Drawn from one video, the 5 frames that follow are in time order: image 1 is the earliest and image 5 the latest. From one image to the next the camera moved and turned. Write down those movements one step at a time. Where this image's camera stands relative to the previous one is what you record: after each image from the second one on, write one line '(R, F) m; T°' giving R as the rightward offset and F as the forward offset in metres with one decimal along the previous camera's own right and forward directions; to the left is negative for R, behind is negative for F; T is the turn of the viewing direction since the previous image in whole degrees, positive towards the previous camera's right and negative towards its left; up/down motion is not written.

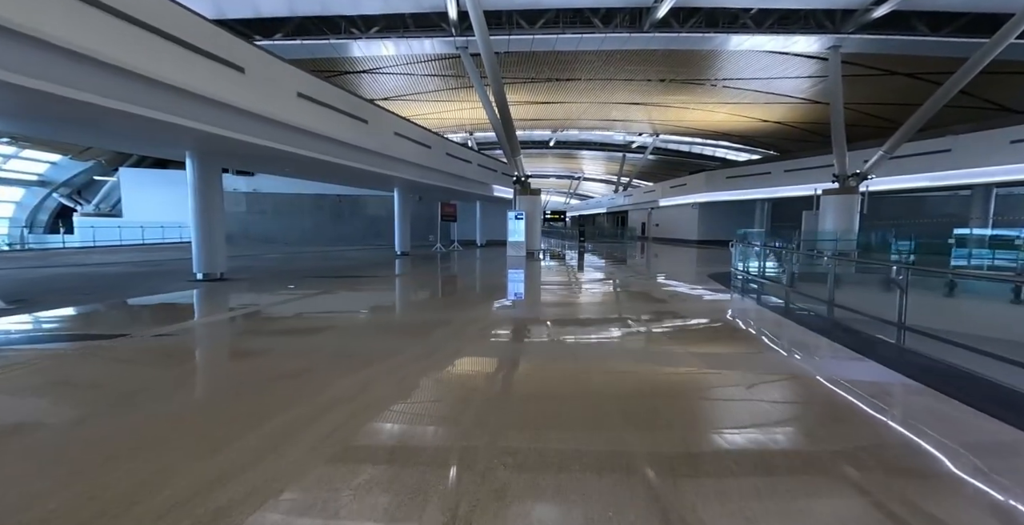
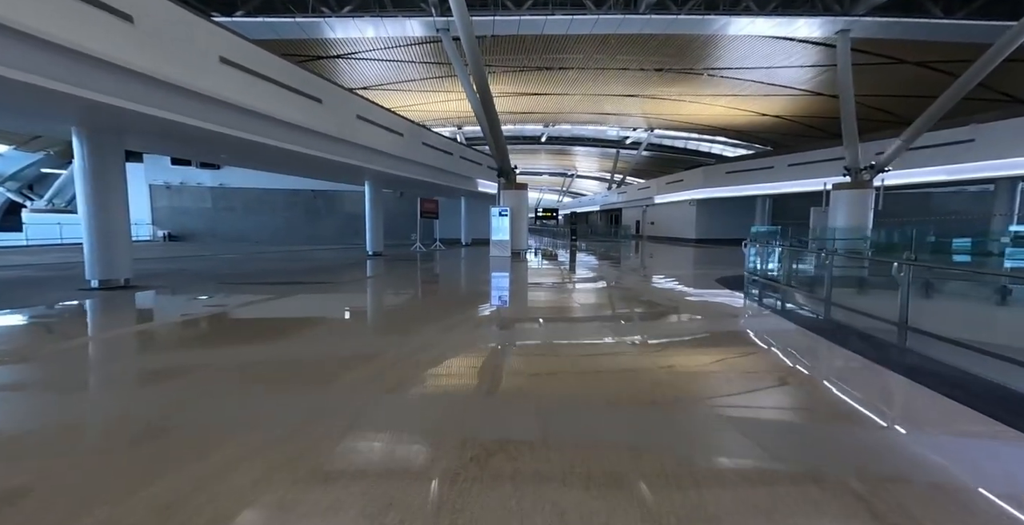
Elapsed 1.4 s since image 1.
(+0.2, +0.8) m; +1°
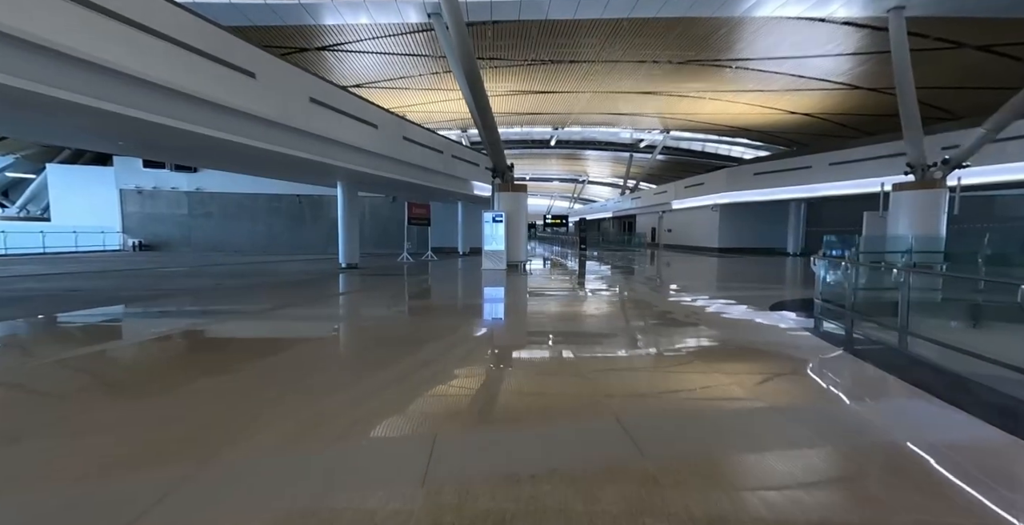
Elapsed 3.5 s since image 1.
(+0.3, +1.2) m; -2°
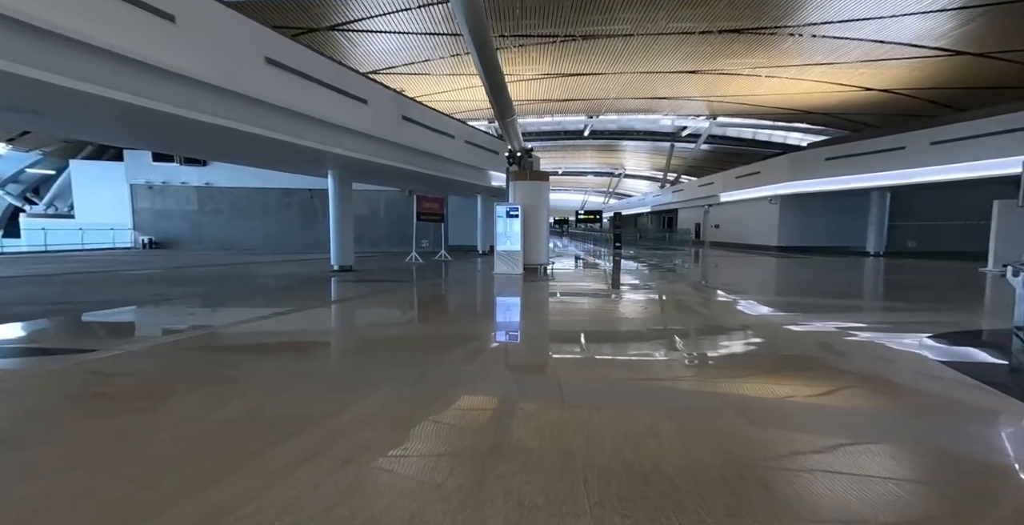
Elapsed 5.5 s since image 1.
(+0.2, +1.2) m; -5°
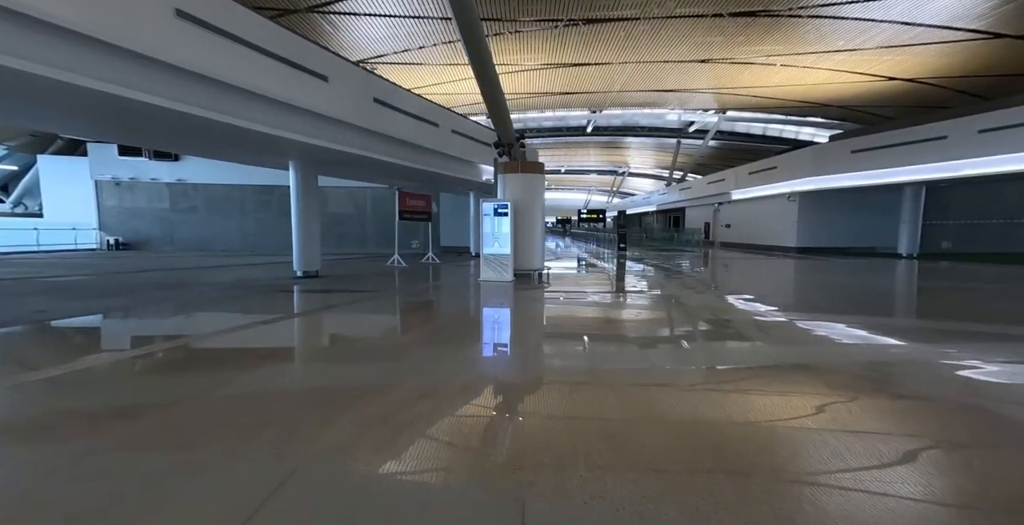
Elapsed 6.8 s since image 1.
(+0.2, +0.8) m; 0°
